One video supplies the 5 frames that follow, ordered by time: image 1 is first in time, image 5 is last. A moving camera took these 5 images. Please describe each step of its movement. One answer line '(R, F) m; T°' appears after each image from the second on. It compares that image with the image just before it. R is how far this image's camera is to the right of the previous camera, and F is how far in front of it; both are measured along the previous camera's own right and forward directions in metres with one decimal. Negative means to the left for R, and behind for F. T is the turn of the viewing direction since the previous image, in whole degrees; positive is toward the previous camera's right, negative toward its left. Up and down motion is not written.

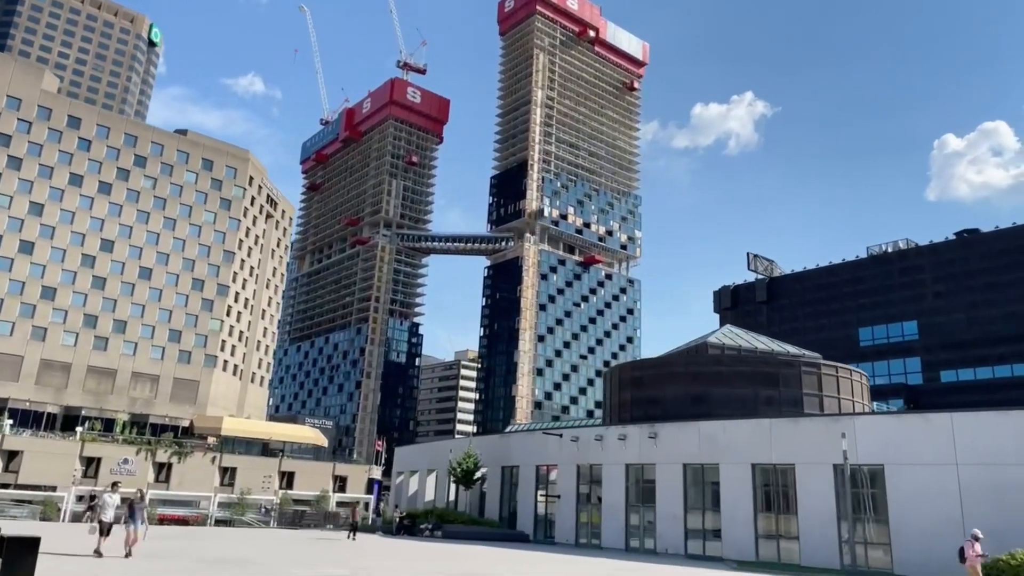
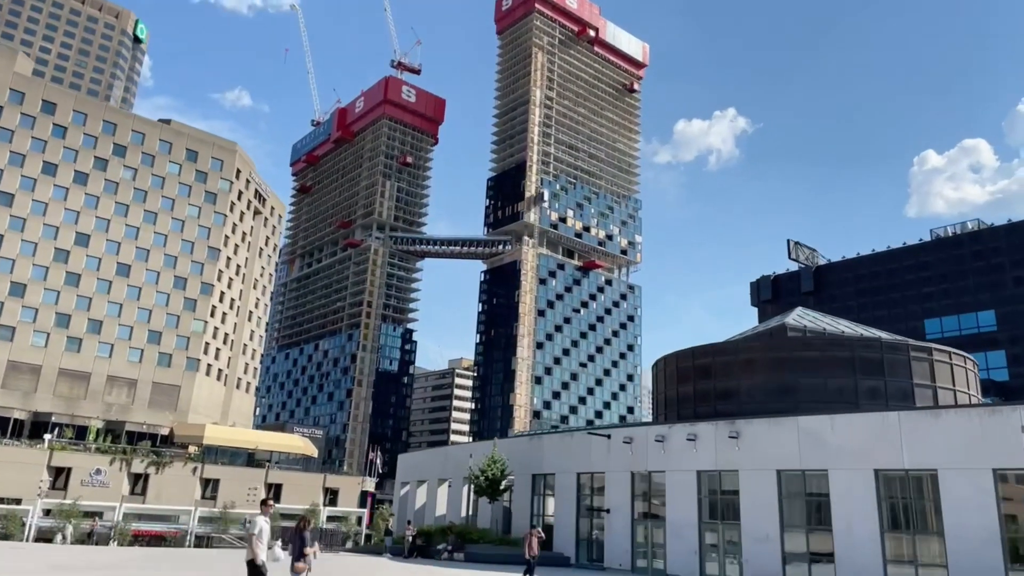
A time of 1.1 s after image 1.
(-1.4, +4.3) m; +1°
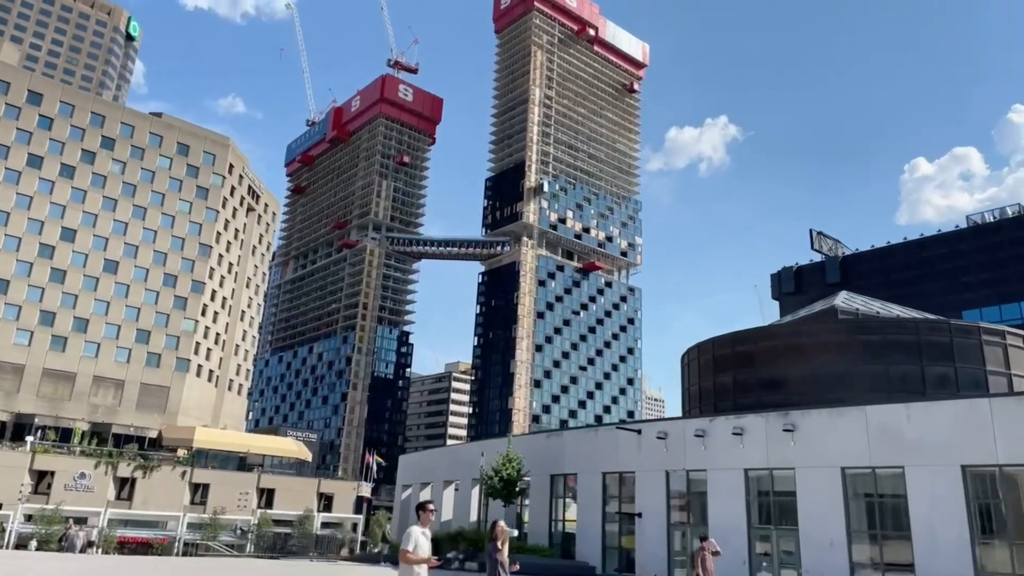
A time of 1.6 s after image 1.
(-0.6, +2.1) m; 0°
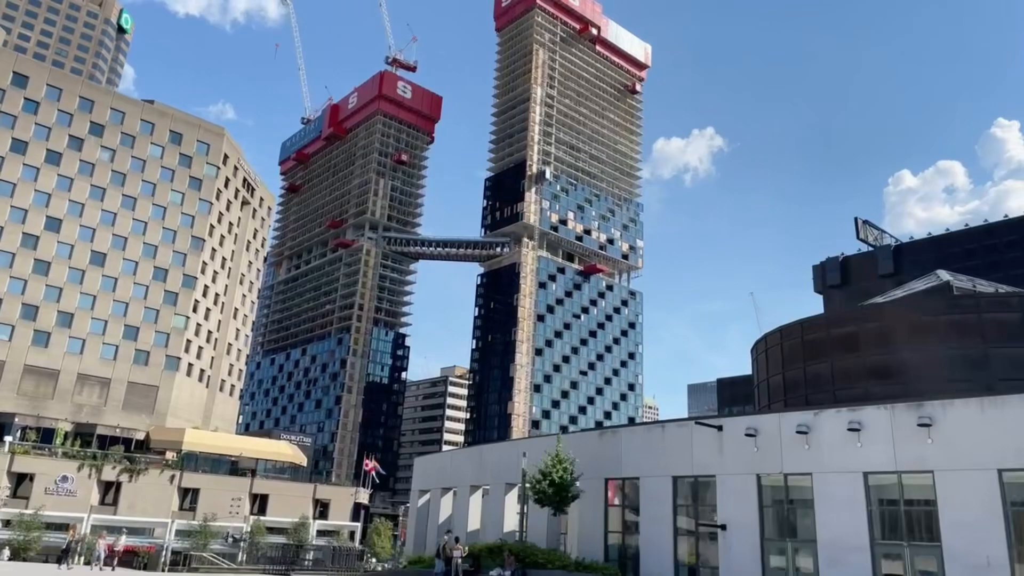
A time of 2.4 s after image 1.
(-1.5, +2.8) m; +1°
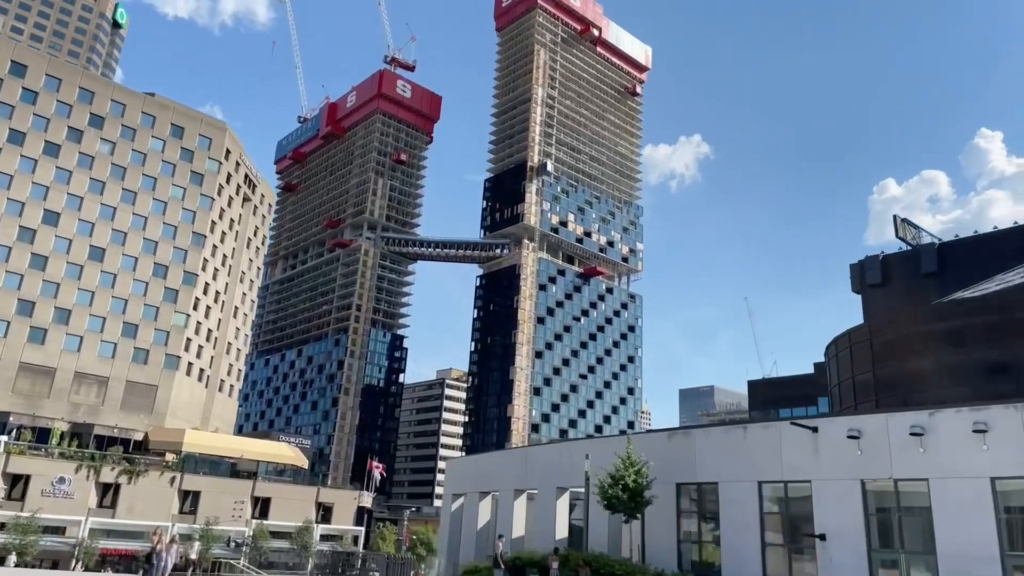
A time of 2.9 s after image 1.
(-1.8, +1.2) m; +1°
